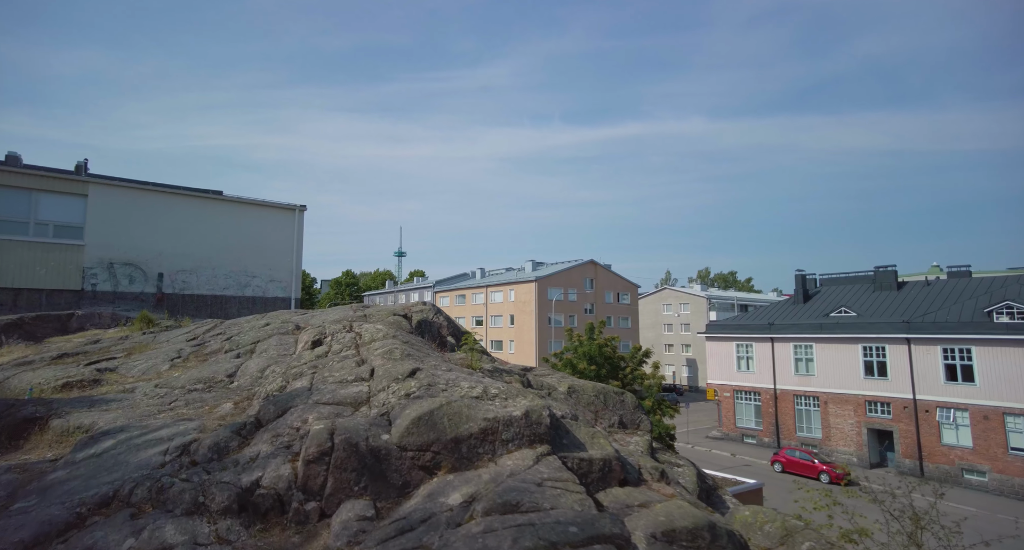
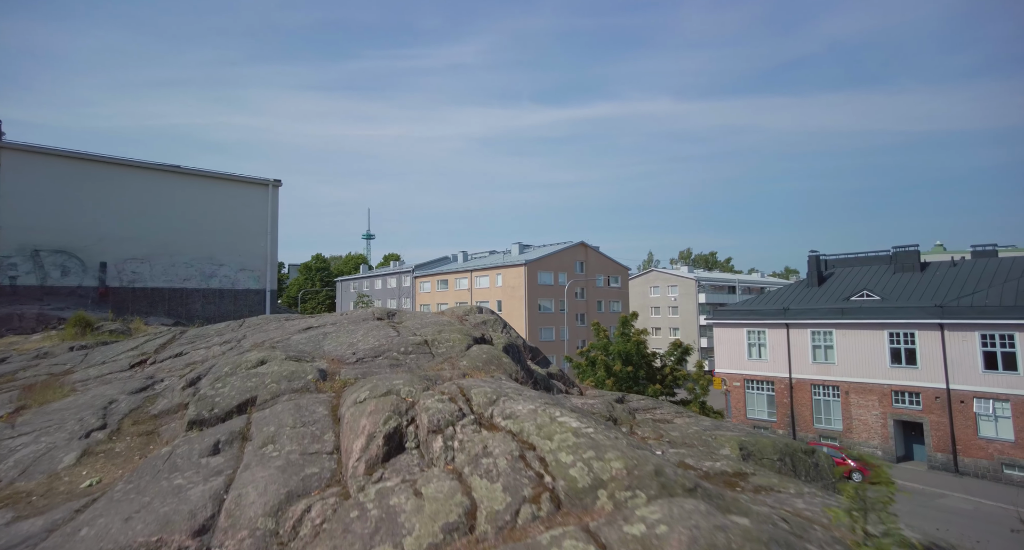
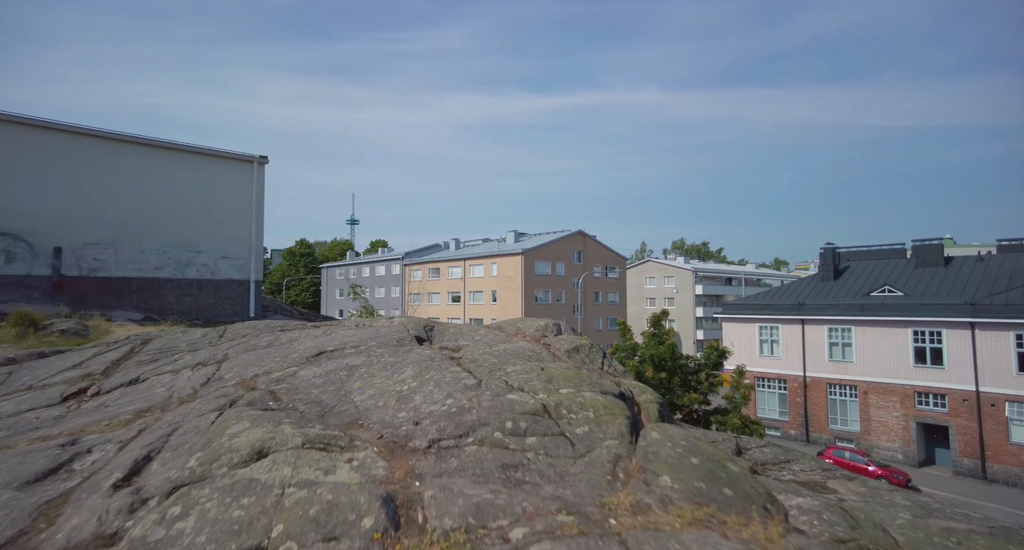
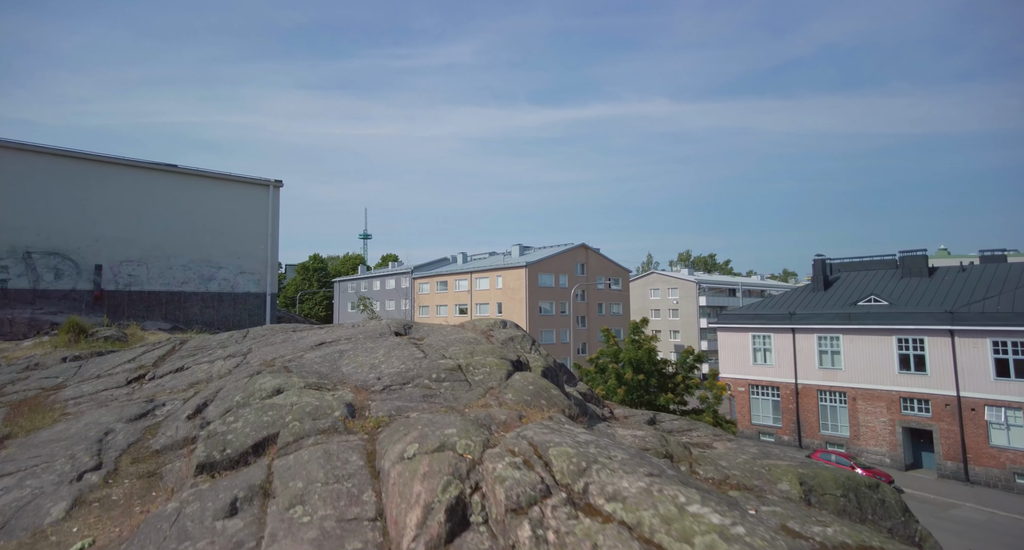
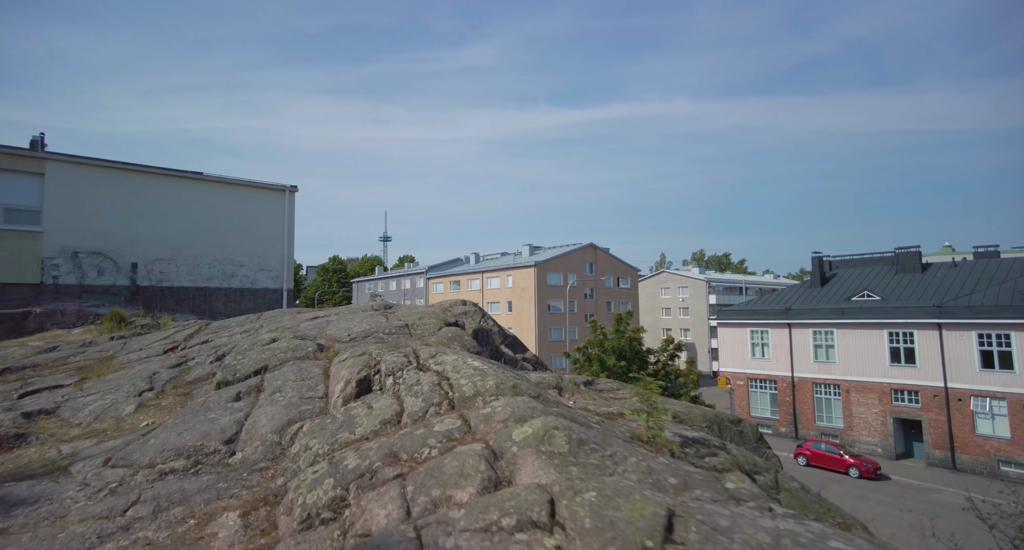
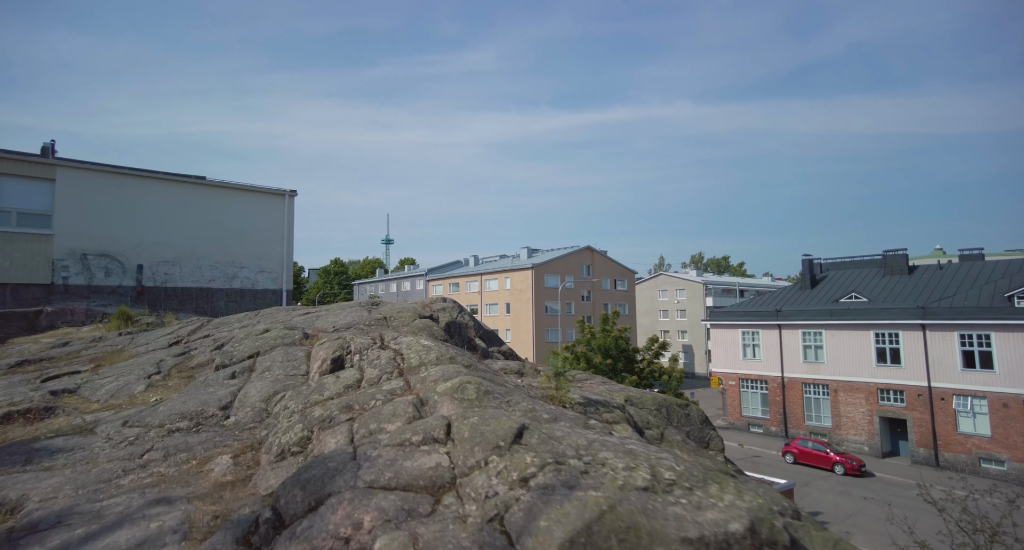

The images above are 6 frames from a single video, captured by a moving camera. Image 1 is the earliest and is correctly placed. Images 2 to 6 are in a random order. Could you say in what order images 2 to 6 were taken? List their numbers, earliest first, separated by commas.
6, 5, 2, 4, 3
